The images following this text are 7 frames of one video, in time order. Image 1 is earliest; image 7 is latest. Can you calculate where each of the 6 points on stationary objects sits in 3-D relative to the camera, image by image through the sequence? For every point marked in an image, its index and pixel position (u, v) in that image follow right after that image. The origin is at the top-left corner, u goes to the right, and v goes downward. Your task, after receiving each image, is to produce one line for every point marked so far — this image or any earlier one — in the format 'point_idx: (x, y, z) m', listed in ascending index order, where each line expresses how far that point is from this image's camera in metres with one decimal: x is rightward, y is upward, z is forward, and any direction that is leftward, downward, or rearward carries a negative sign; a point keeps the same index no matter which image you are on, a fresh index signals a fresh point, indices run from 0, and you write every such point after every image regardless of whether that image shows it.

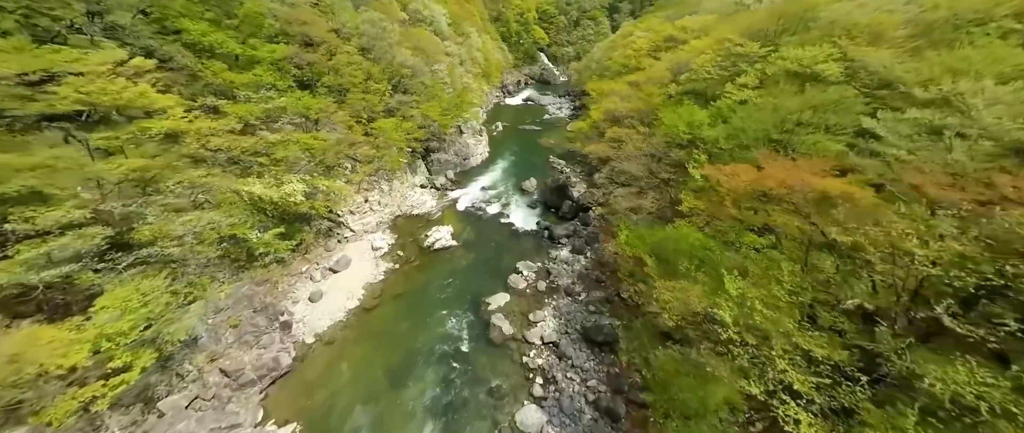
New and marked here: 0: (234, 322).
0: (-13.5, -5.1, +15.2) m
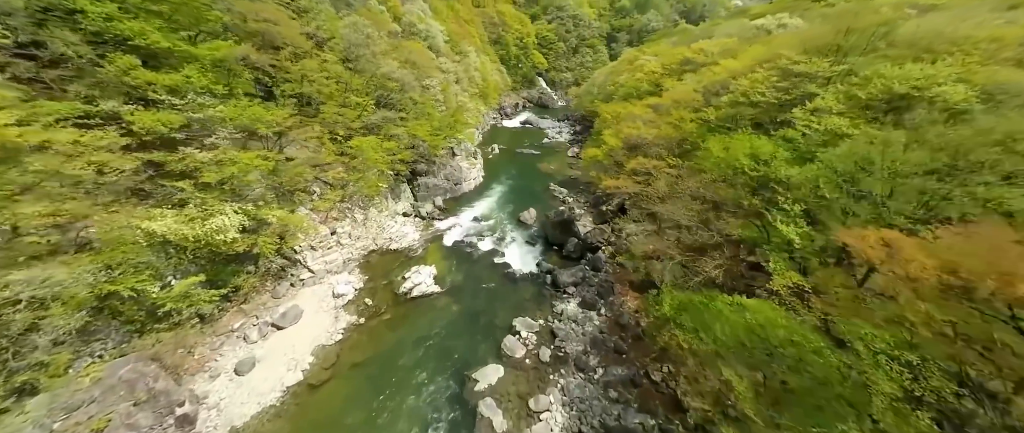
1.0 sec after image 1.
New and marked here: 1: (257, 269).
0: (-13.6, -6.8, +10.3) m
1: (-13.9, -2.8, +17.0) m
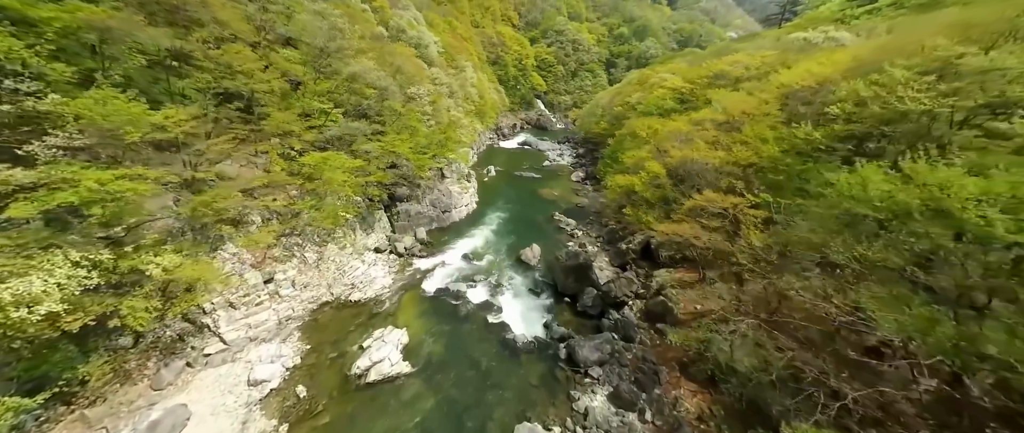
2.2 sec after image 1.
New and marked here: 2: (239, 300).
0: (-13.4, -8.1, +4.2) m
1: (-13.7, -4.6, +11.1) m
2: (-12.4, -3.8, +14.3) m
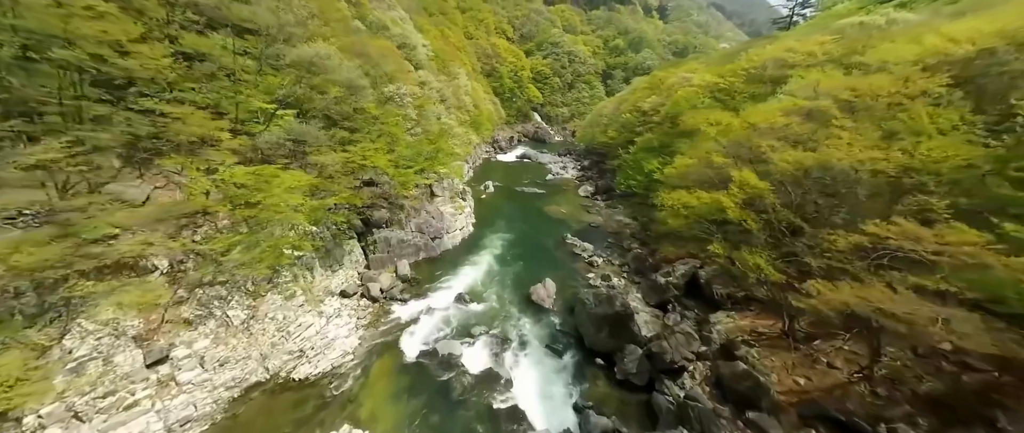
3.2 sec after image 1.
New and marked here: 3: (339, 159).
0: (-12.6, -9.2, -1.4) m
1: (-13.1, -6.0, +5.6) m
2: (-11.8, -5.3, +8.9) m
3: (-10.0, +3.4, +18.5) m
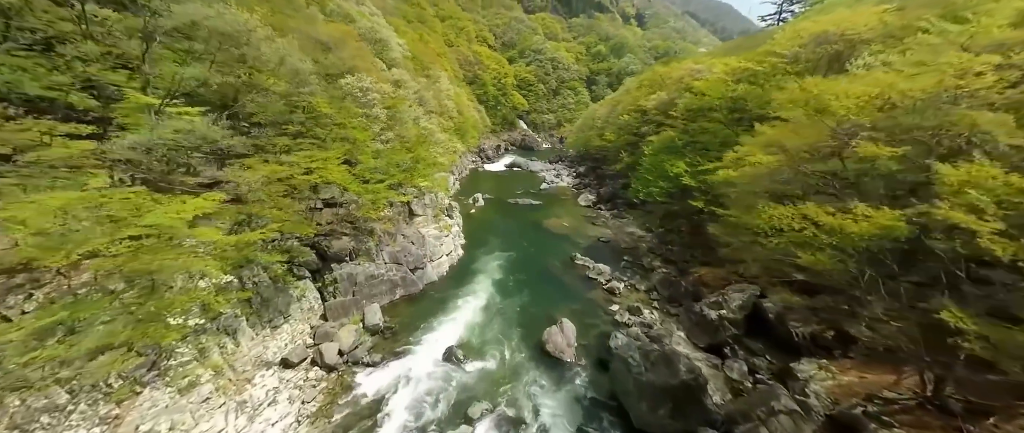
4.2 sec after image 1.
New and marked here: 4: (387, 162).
0: (-11.2, -10.2, -6.6) m
1: (-12.1, -7.2, +0.5) m
2: (-11.0, -6.6, +3.8) m
3: (-10.0, +1.8, +13.8) m
4: (-7.6, +3.3, +18.9) m
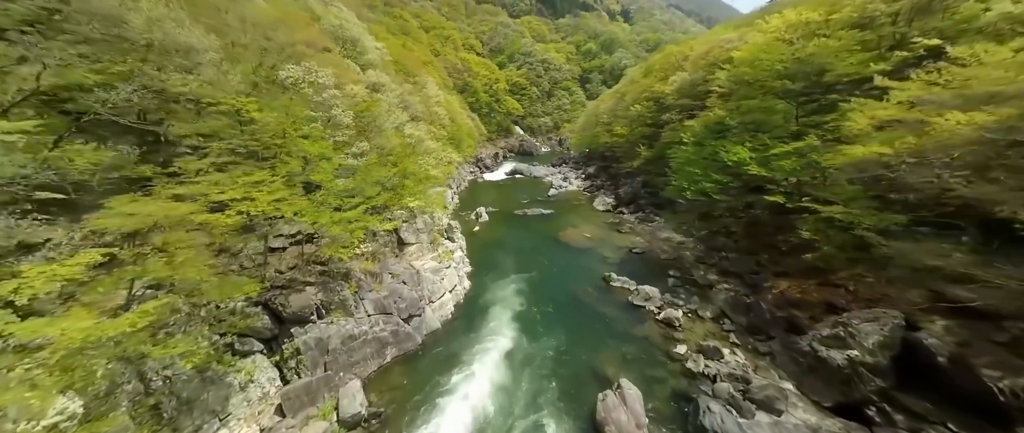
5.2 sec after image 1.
0: (-9.6, -11.5, -11.1) m
1: (-10.8, -8.8, -3.9) m
2: (-9.7, -8.1, -0.6) m
3: (-9.3, +0.1, +9.6) m
4: (-7.0, +1.7, +14.8) m
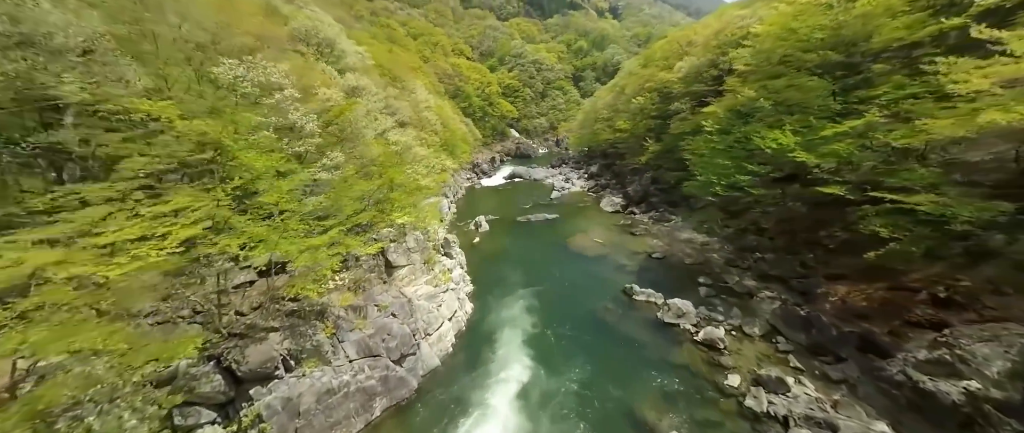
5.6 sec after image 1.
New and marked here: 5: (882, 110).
0: (-8.8, -12.2, -13.4) m
1: (-10.0, -9.7, -6.2) m
2: (-9.0, -9.0, -2.9) m
3: (-9.1, -0.9, +7.4) m
4: (-6.9, +0.7, +12.6) m
5: (+13.5, +3.8, +11.3) m
